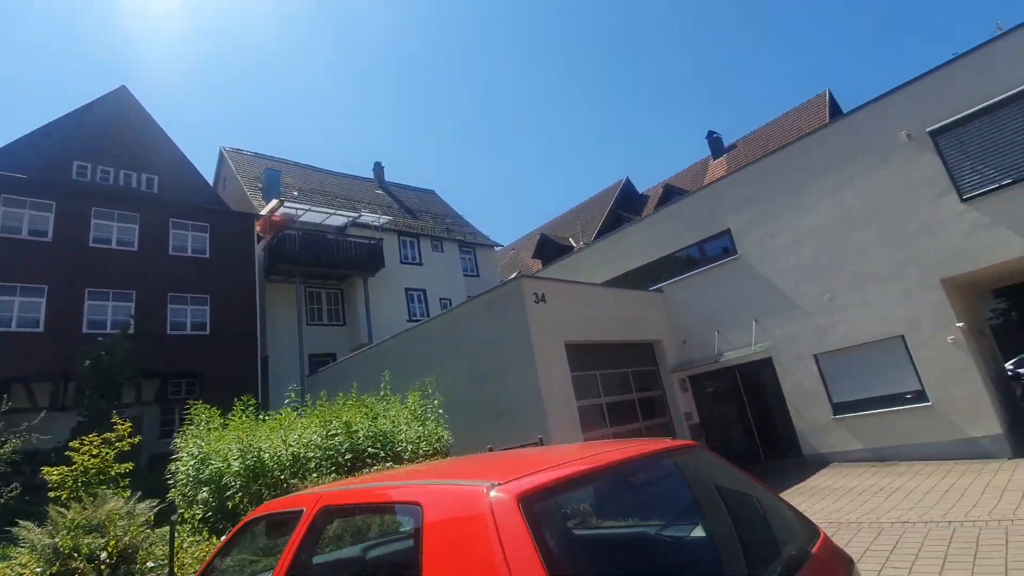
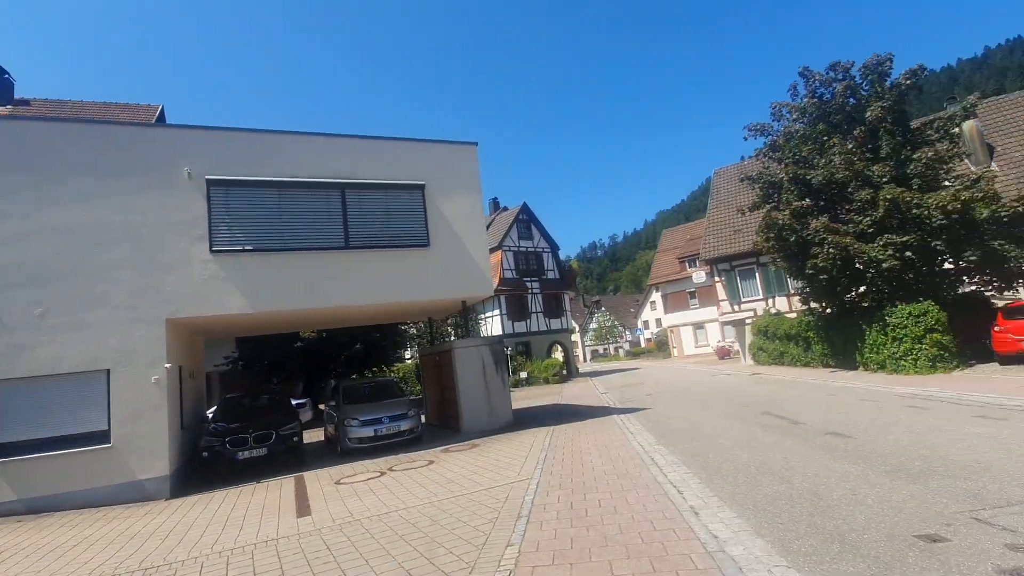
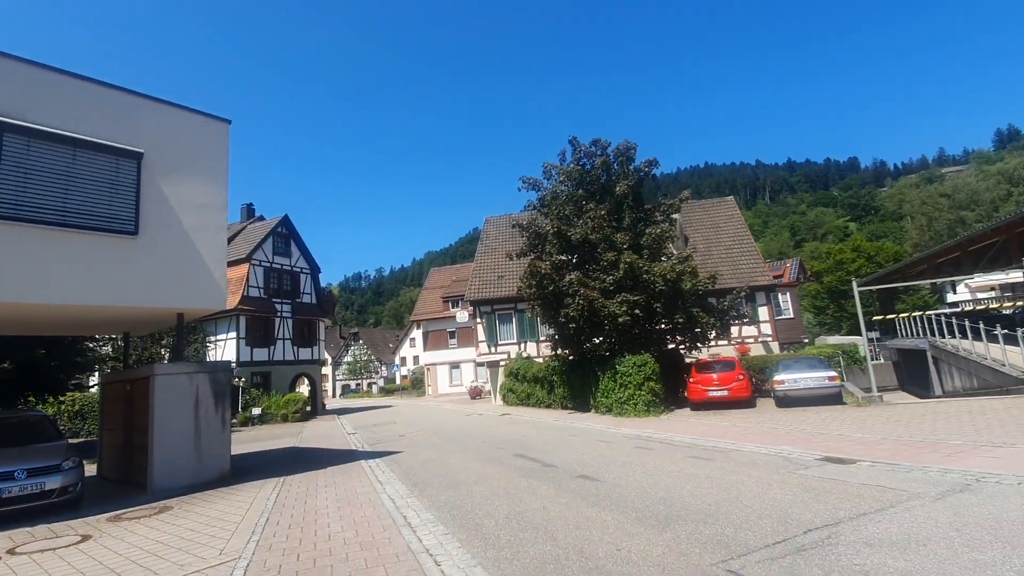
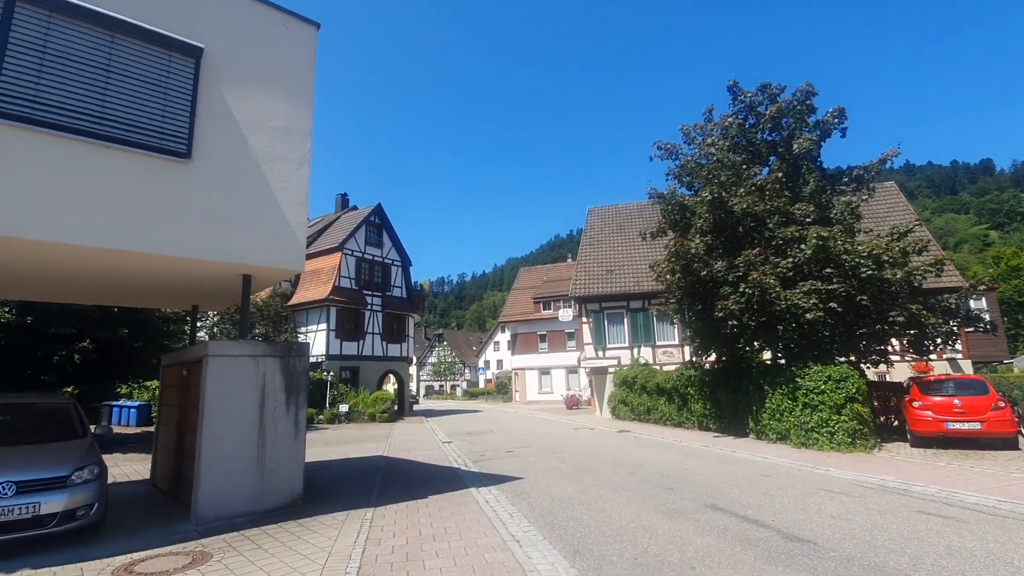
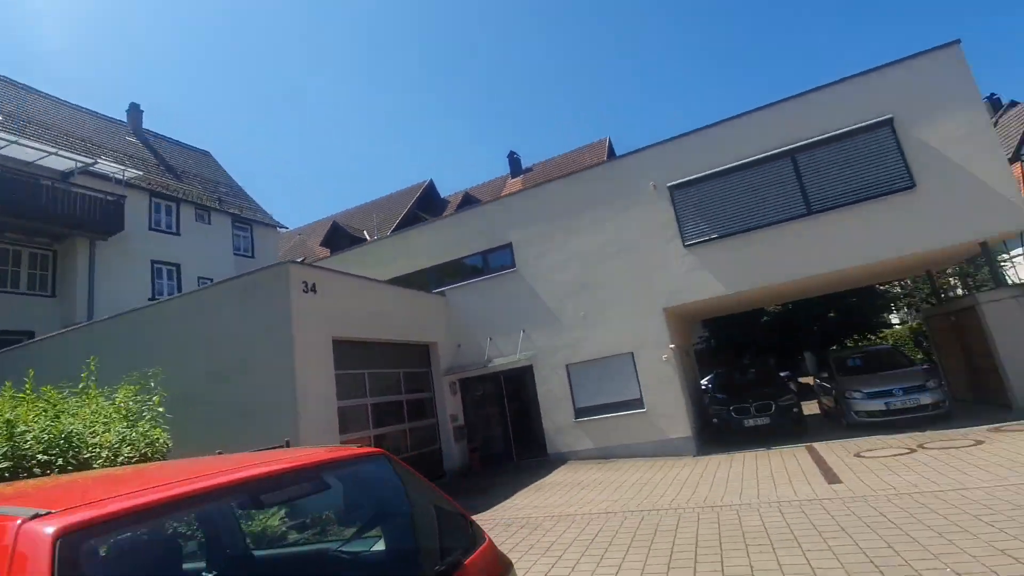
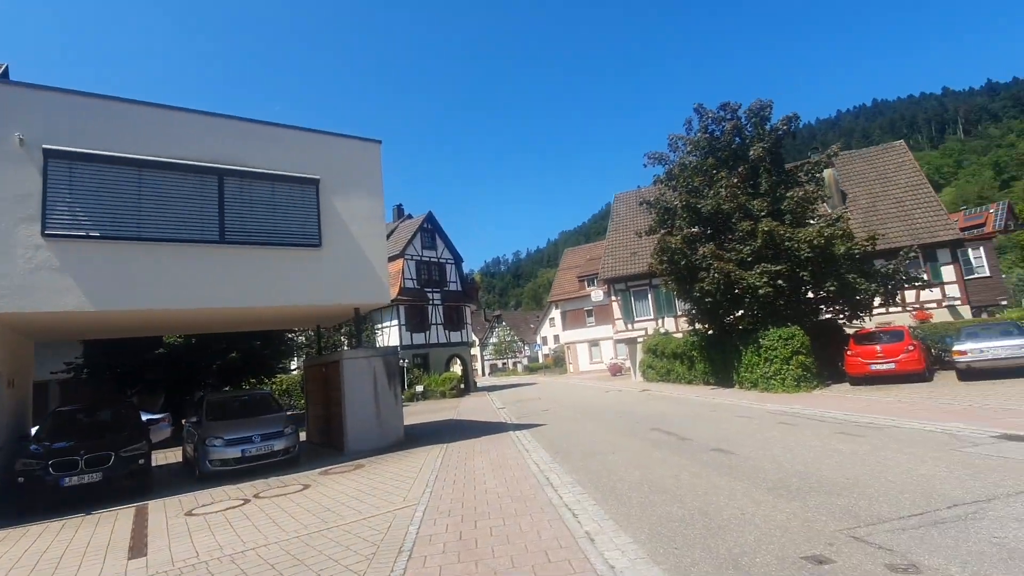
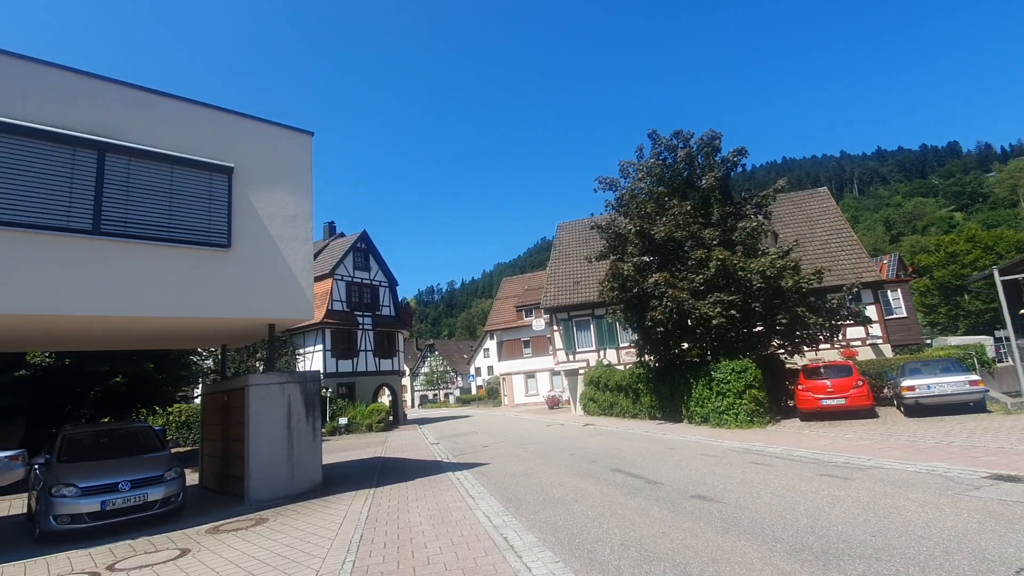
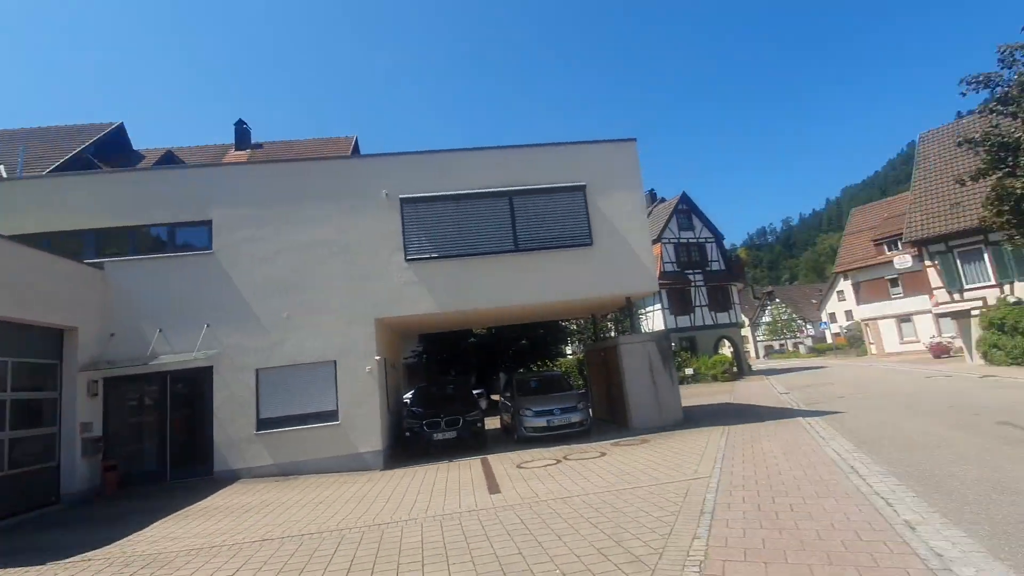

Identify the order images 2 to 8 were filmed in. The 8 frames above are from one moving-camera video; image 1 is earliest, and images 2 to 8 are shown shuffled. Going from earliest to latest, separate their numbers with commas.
5, 8, 2, 6, 3, 7, 4
